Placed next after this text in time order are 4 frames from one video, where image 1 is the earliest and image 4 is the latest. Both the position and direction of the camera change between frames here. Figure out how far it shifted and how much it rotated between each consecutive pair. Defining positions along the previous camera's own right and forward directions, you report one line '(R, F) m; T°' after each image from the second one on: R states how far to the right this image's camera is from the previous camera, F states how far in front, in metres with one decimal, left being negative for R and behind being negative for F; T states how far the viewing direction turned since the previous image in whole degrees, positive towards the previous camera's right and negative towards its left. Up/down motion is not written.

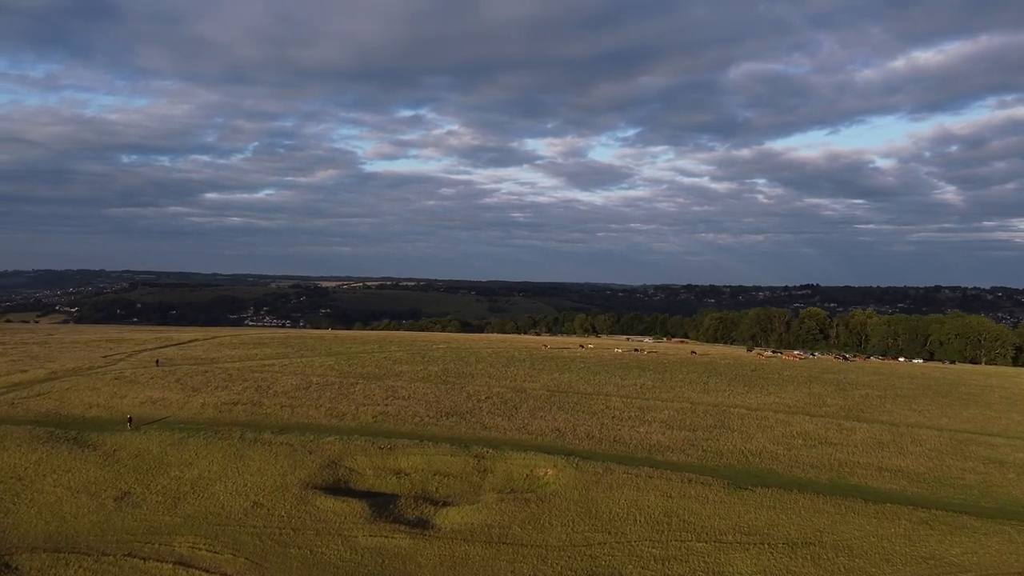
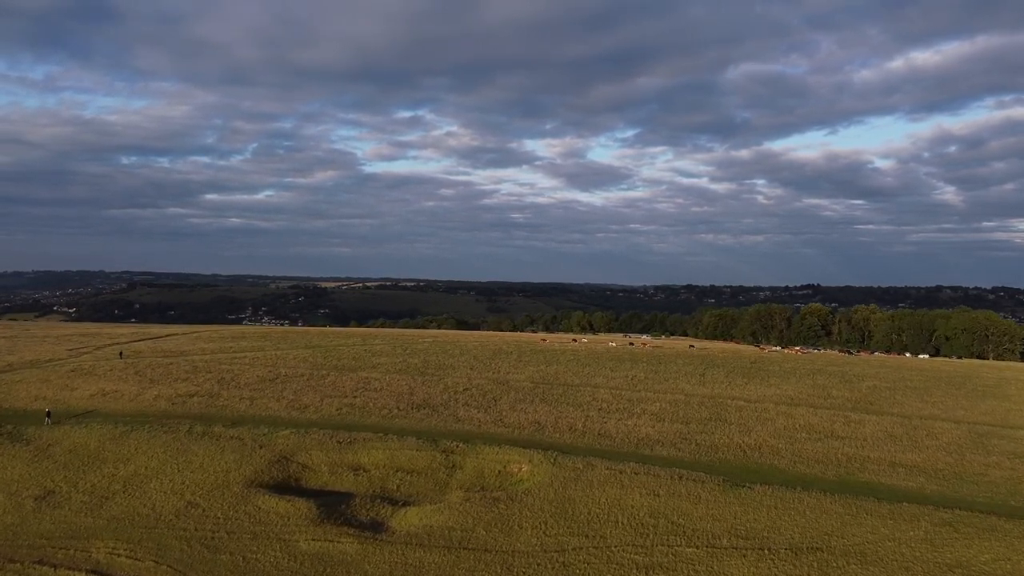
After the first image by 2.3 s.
(+1.1, +2.8) m; 0°
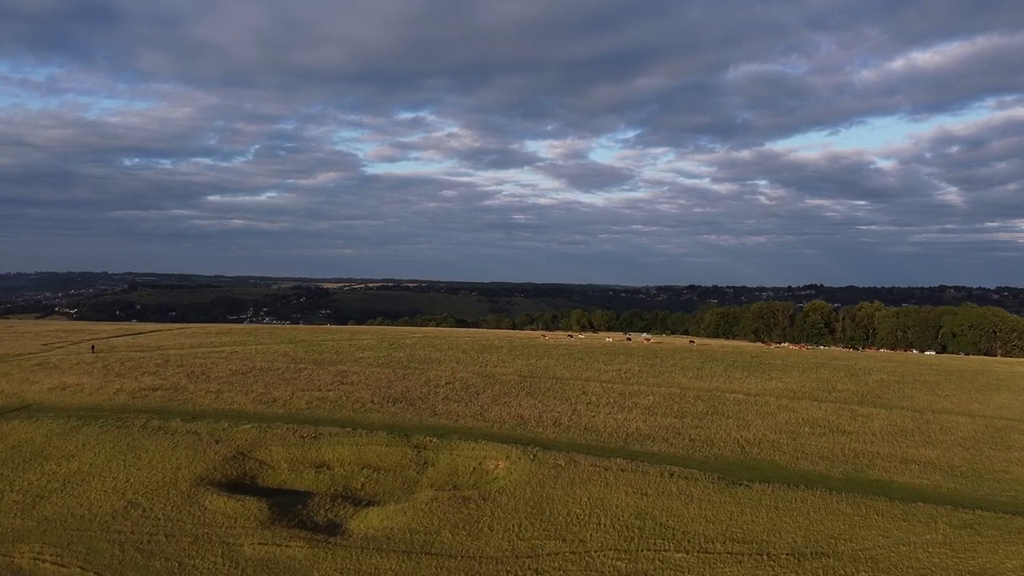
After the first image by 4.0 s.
(+0.9, +2.0) m; 0°
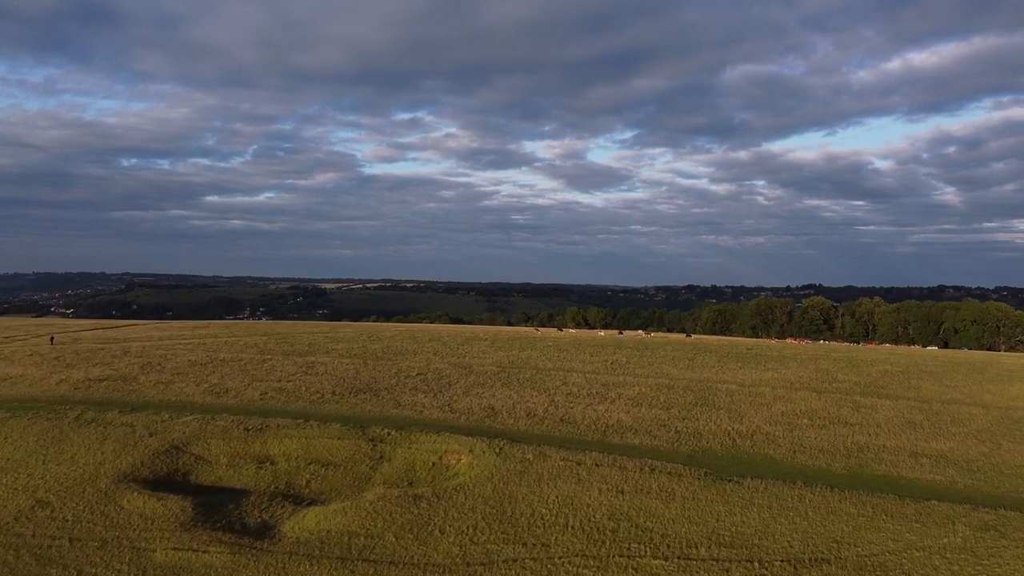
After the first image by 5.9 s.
(+1.1, +2.3) m; 0°
